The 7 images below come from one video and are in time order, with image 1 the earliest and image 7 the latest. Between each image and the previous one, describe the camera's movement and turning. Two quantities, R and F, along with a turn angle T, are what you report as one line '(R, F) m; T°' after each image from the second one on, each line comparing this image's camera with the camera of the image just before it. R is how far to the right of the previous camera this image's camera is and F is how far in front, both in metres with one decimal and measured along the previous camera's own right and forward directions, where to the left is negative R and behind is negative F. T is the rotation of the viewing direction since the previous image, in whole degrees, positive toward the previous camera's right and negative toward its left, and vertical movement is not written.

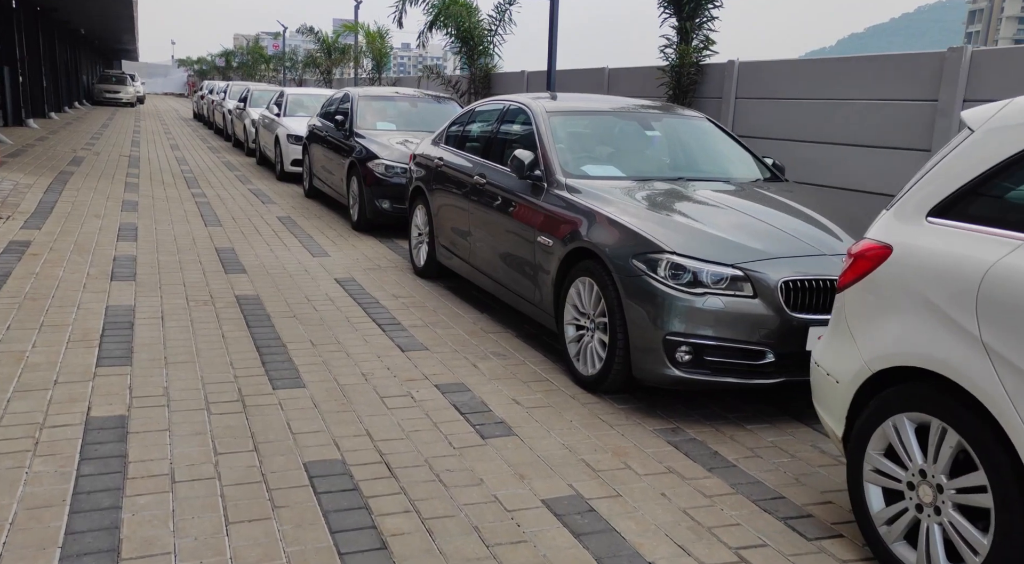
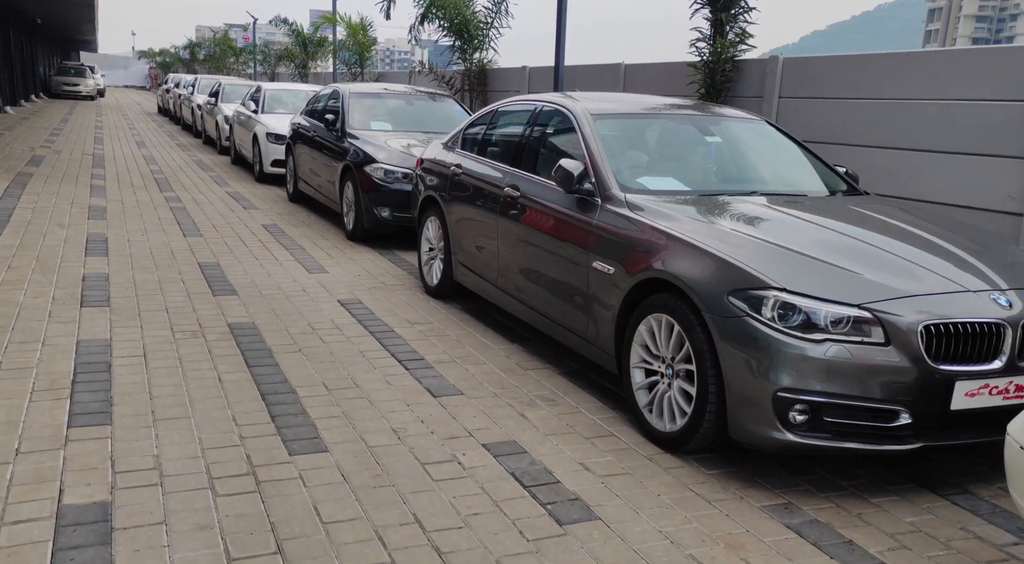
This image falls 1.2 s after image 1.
(-0.4, +0.8) m; +2°
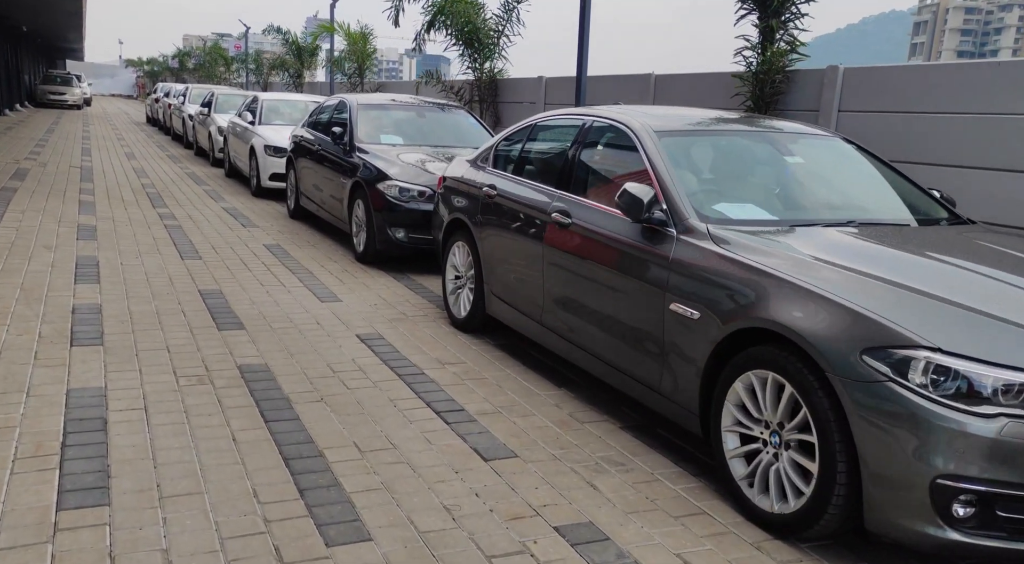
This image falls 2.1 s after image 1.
(-0.3, +0.6) m; +1°
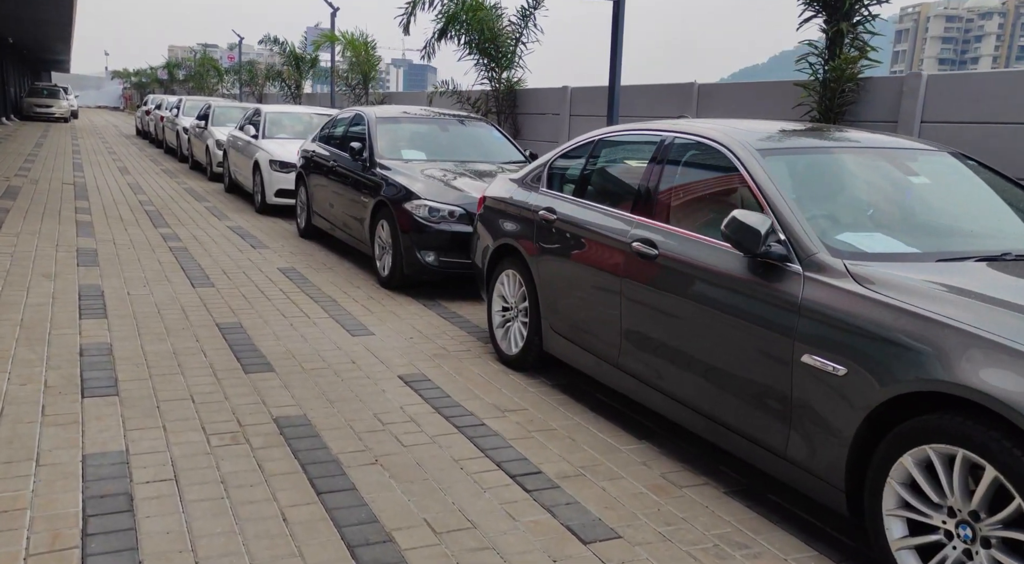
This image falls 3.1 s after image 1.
(-0.4, +0.6) m; +1°
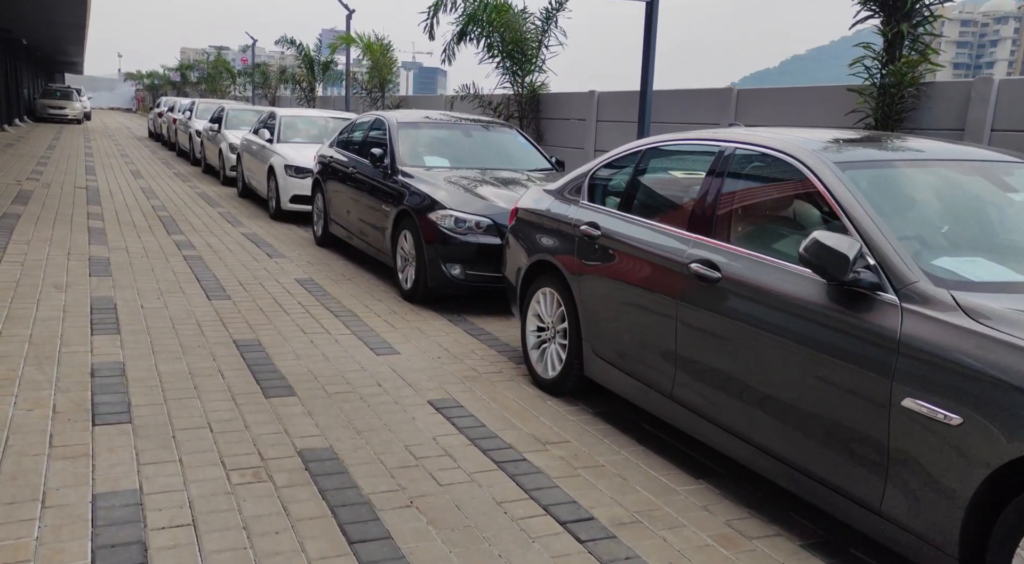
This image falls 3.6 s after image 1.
(-0.2, +0.3) m; -1°
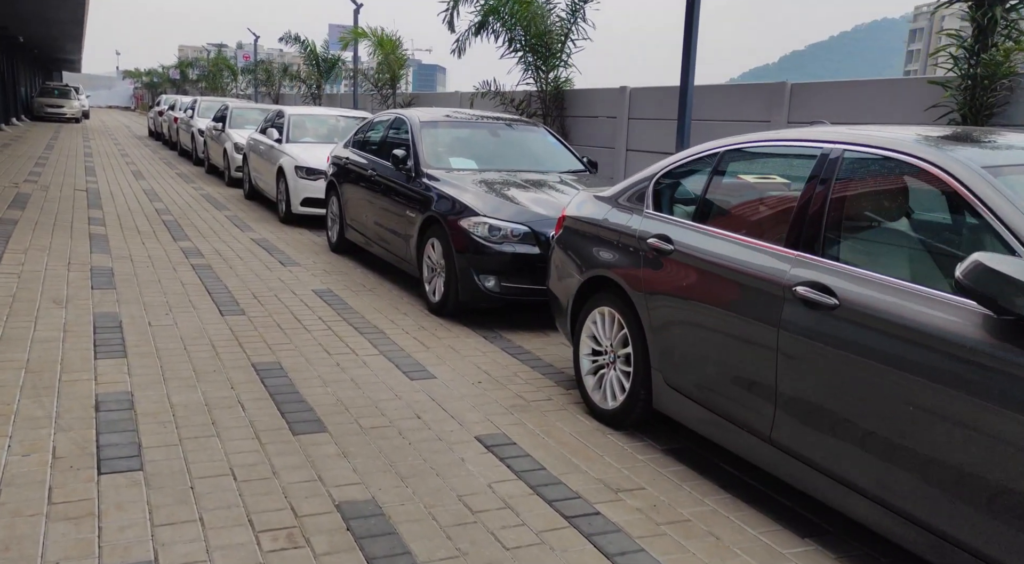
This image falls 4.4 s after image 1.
(-0.3, +0.6) m; 0°
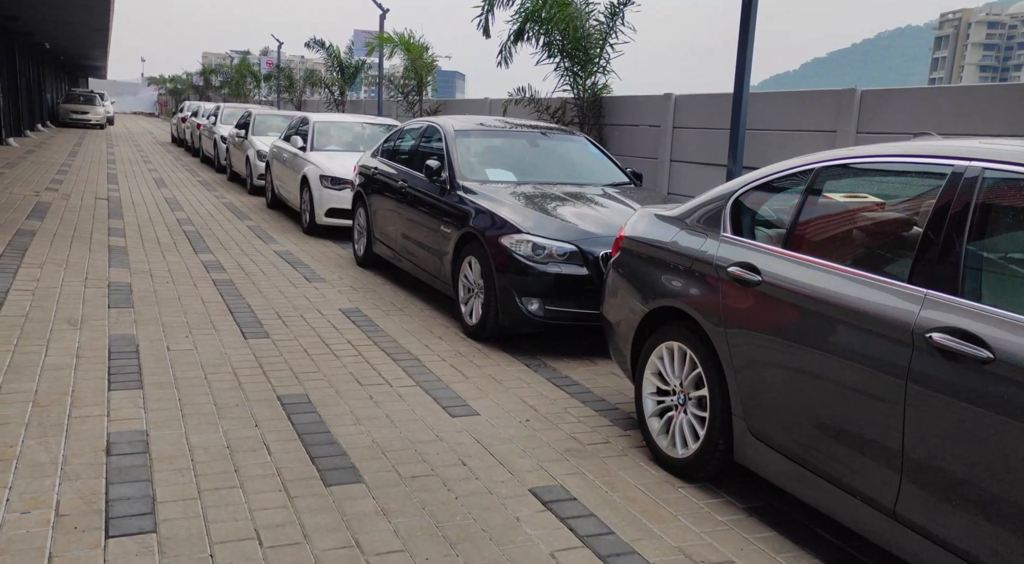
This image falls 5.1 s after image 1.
(-0.2, +0.5) m; -1°
